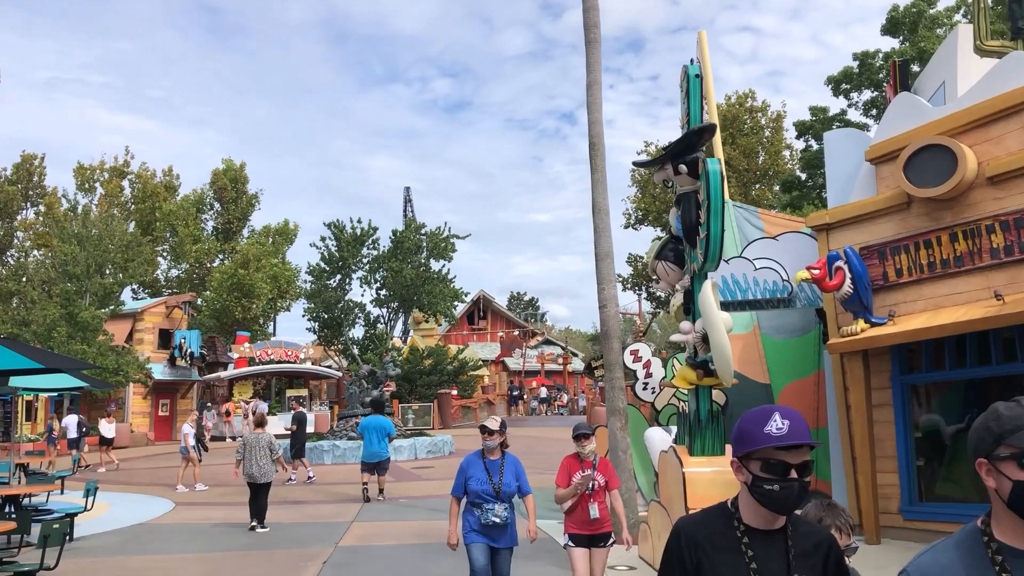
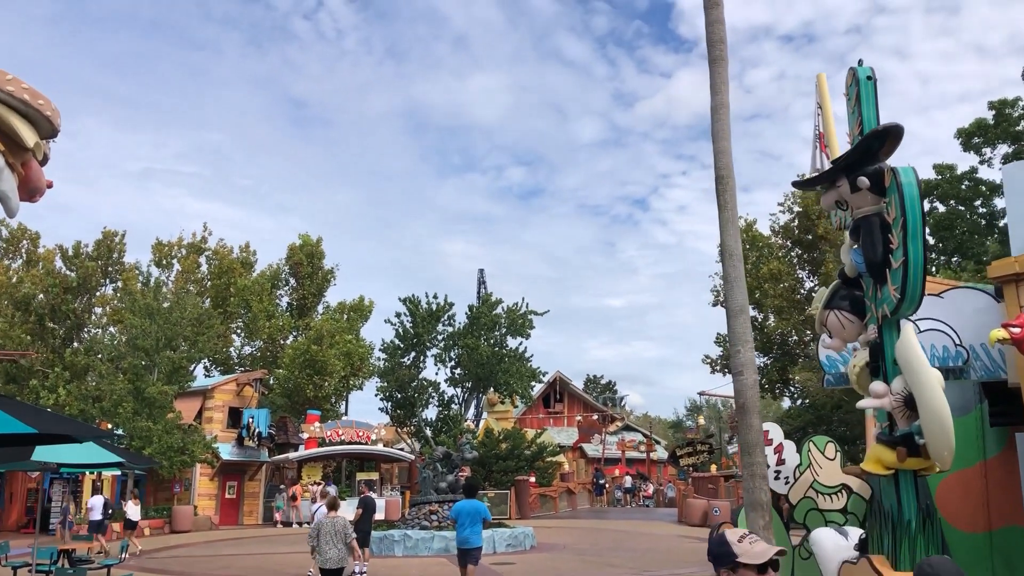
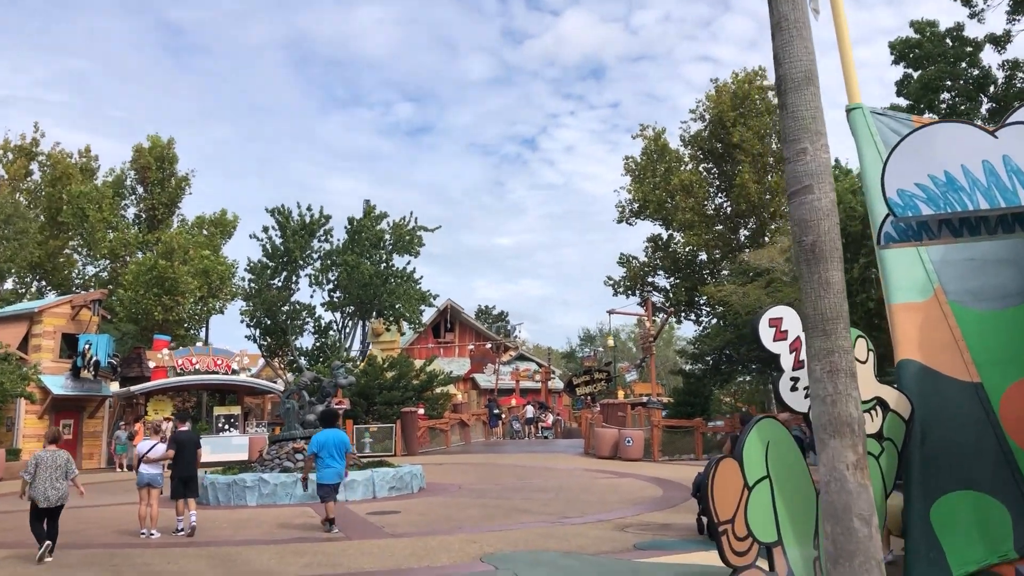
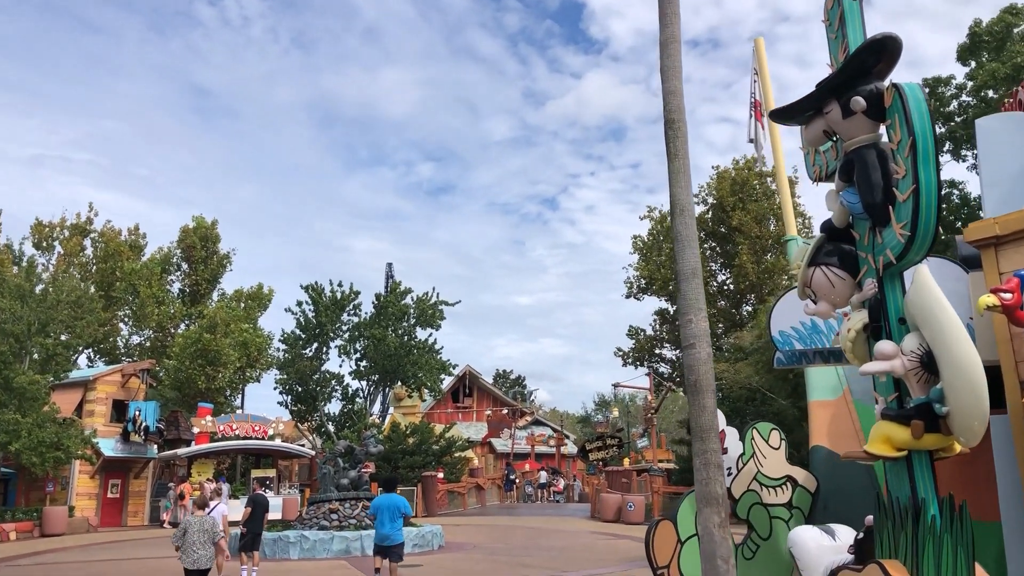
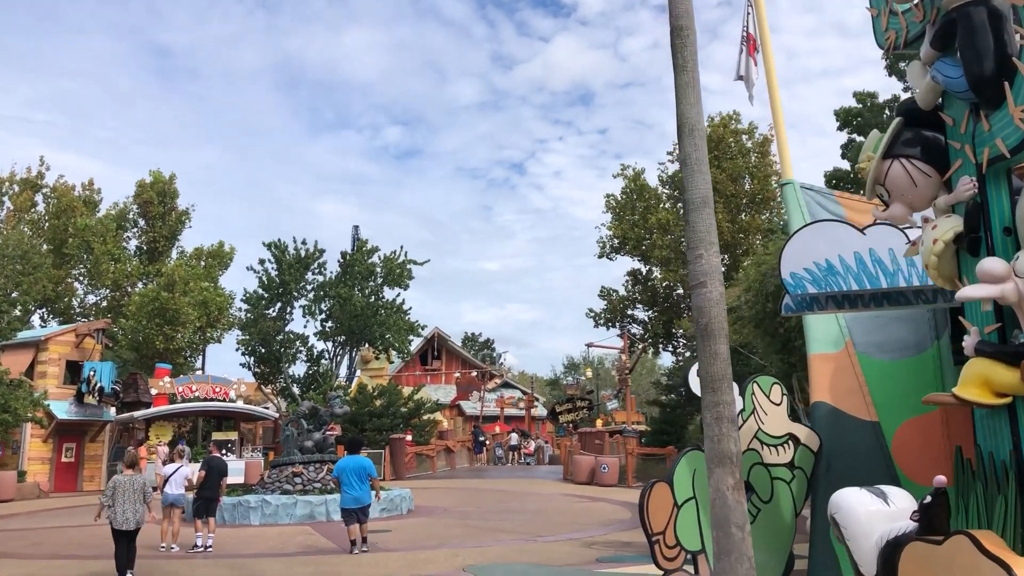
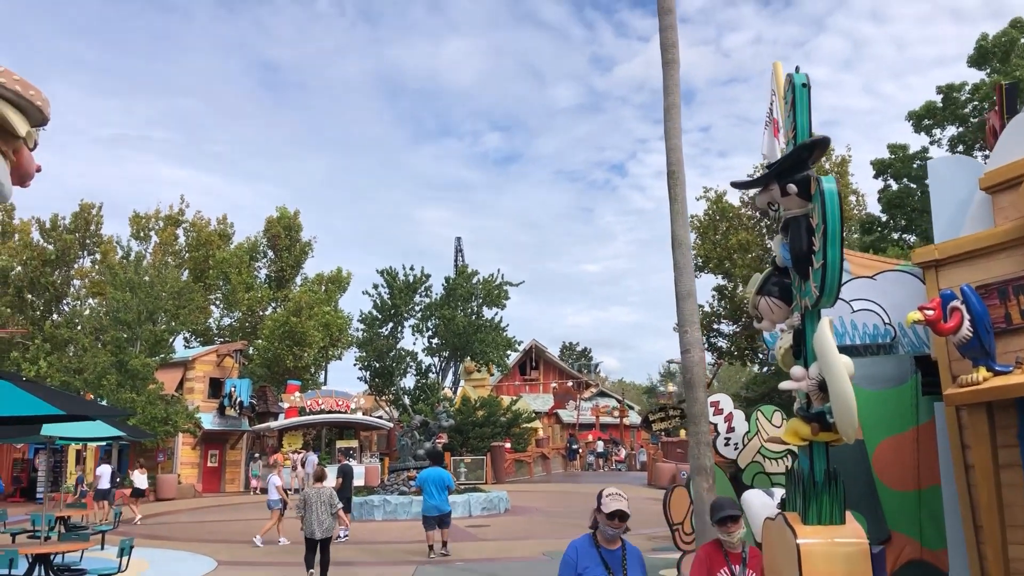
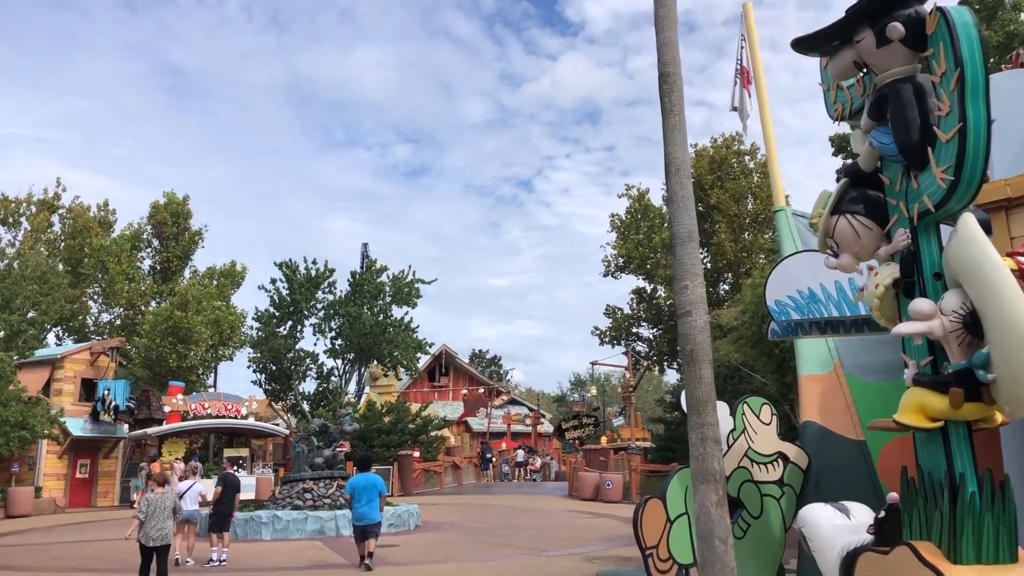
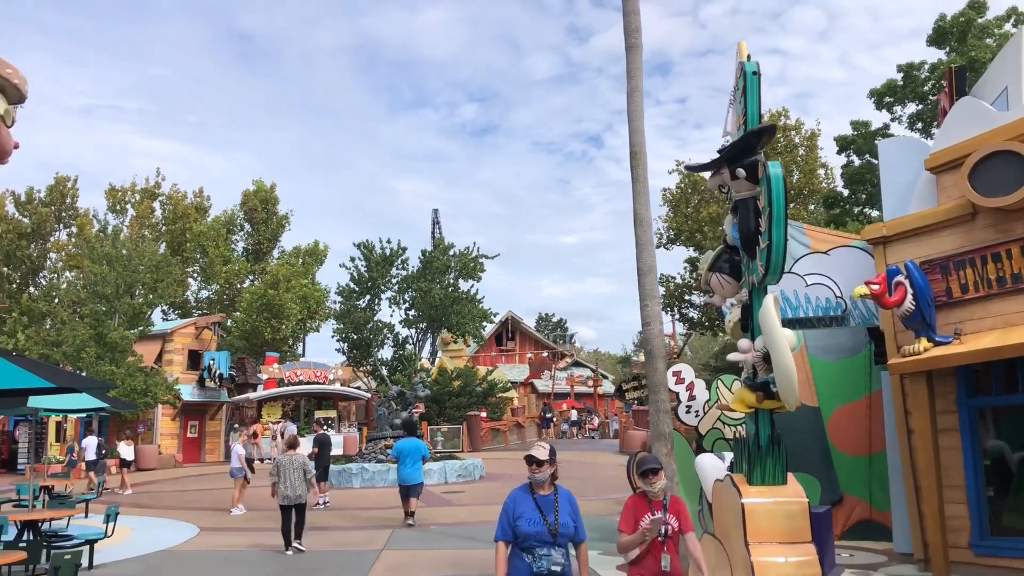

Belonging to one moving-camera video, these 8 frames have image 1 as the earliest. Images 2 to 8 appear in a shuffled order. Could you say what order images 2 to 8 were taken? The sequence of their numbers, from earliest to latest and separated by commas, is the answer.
8, 6, 2, 4, 7, 5, 3
